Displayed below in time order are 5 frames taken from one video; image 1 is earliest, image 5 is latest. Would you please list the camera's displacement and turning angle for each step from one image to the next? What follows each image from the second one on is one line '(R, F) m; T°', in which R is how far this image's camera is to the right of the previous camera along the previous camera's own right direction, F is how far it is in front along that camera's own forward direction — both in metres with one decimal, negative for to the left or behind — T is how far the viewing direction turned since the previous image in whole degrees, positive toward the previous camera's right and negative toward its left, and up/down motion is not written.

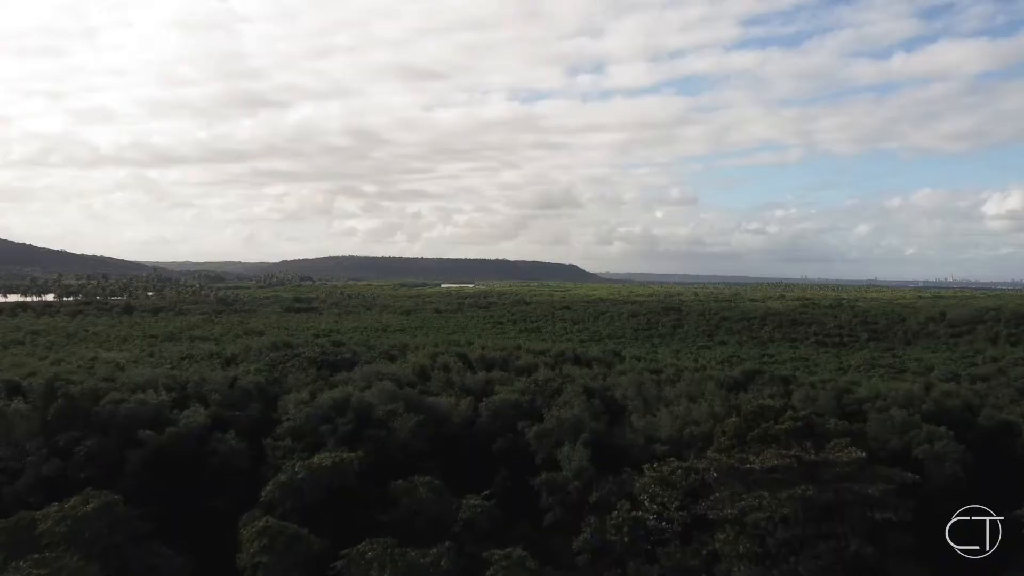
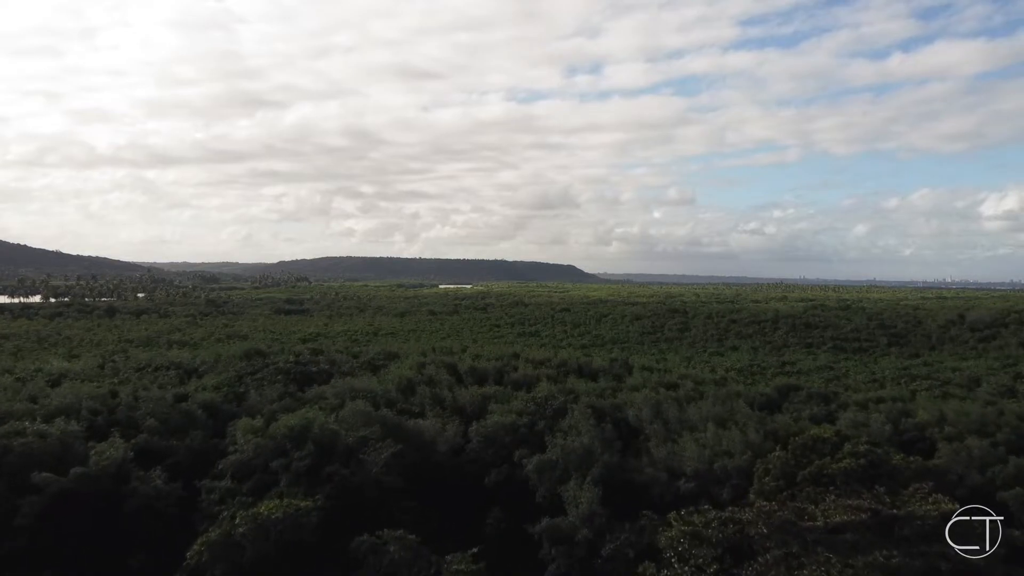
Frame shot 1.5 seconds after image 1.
(+0.1, +3.7) m; 0°
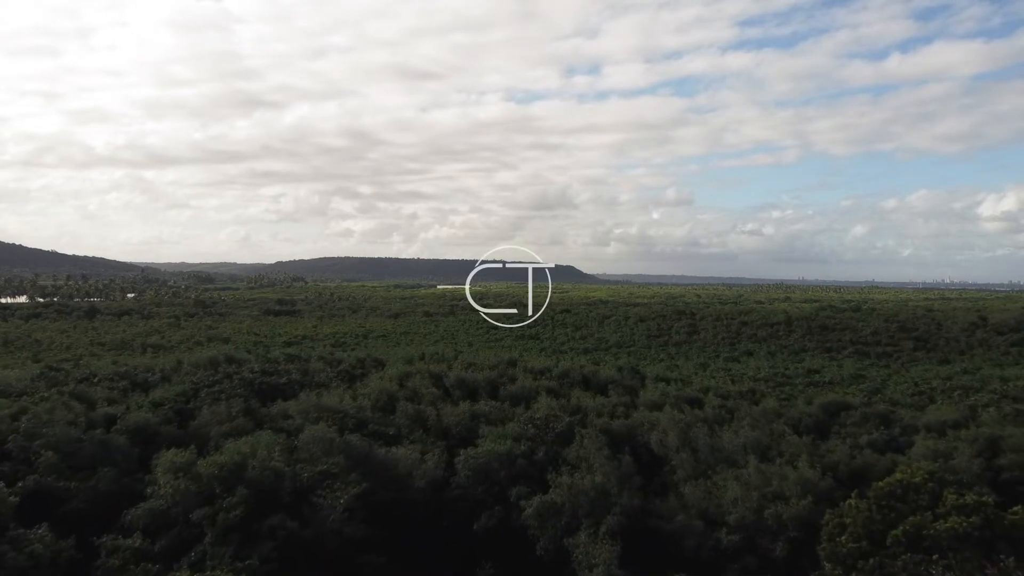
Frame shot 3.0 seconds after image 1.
(+0.1, +3.8) m; 0°
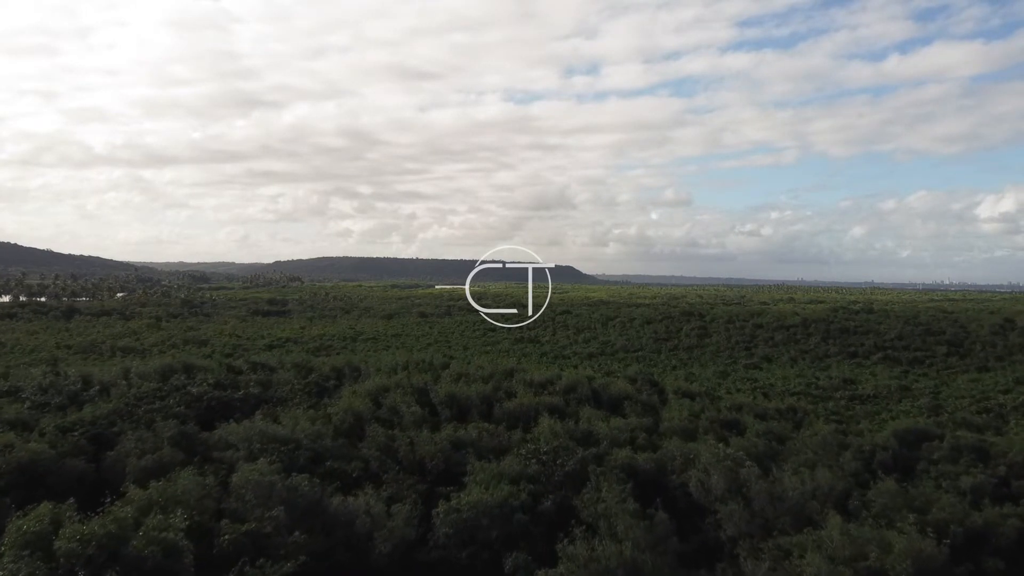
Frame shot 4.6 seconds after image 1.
(0.0, +4.1) m; 0°
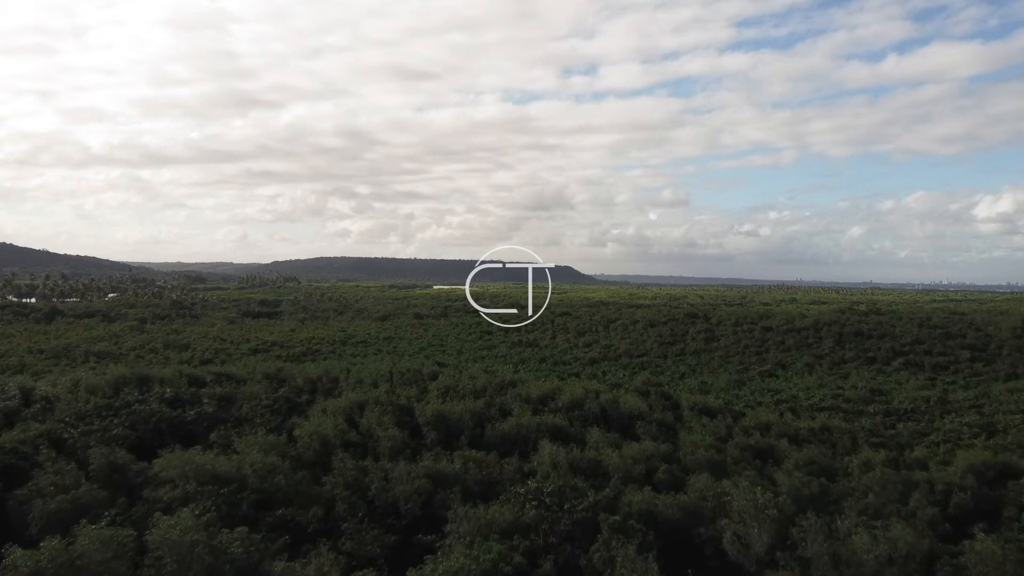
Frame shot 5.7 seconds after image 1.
(+0.1, +2.9) m; 0°
